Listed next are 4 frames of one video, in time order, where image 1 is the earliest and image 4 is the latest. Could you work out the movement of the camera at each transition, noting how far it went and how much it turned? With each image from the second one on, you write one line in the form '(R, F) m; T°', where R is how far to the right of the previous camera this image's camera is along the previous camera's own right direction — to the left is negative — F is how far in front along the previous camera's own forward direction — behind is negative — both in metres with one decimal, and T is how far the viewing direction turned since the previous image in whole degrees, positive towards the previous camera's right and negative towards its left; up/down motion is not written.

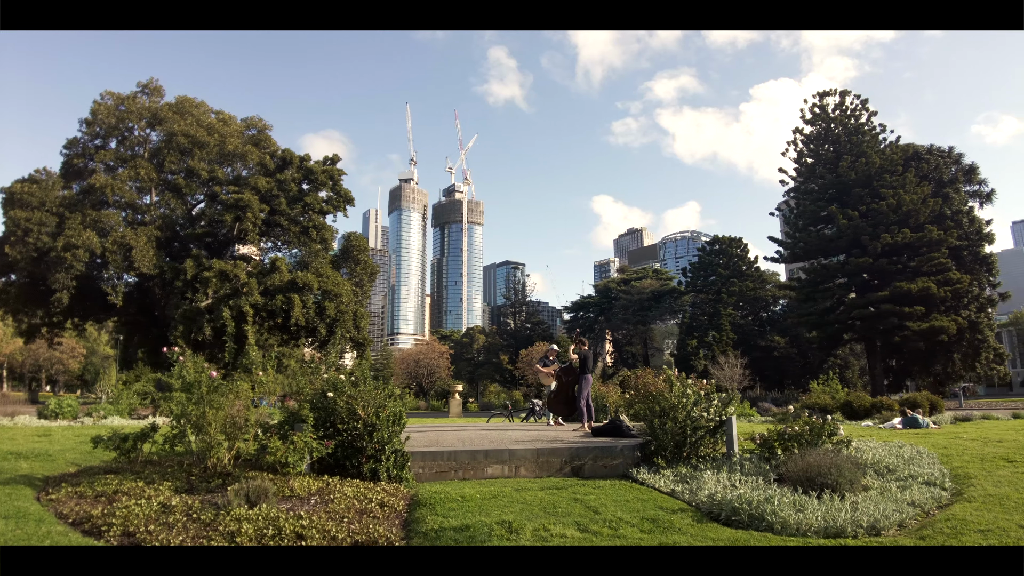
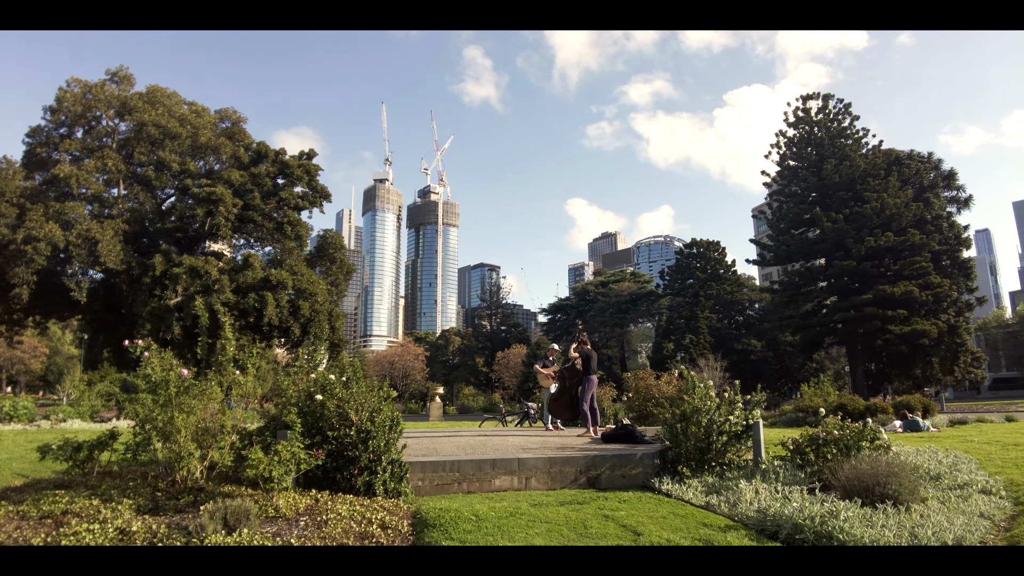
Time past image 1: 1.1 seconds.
(-0.4, +0.8) m; +2°
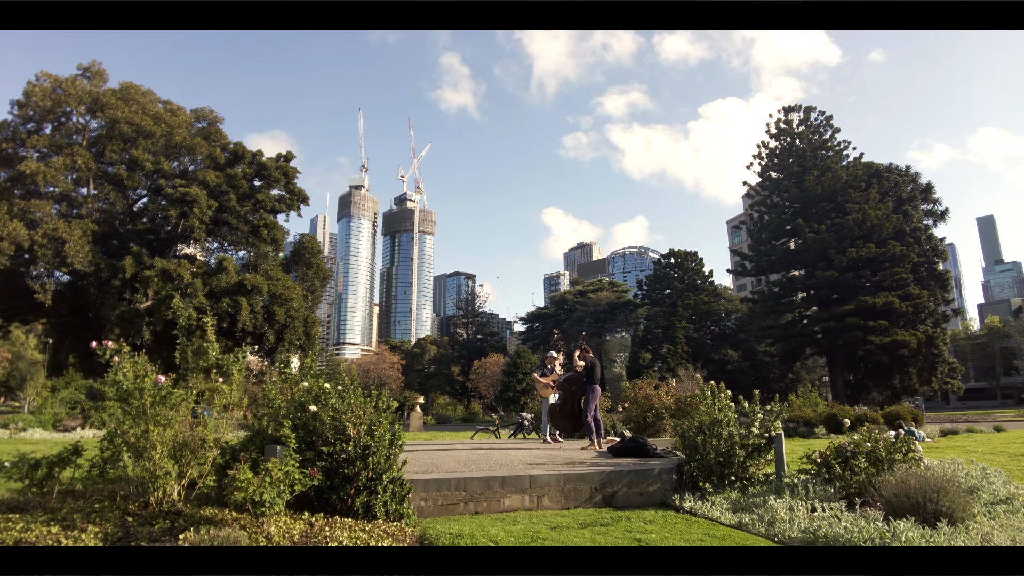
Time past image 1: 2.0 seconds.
(-0.3, +0.6) m; +2°
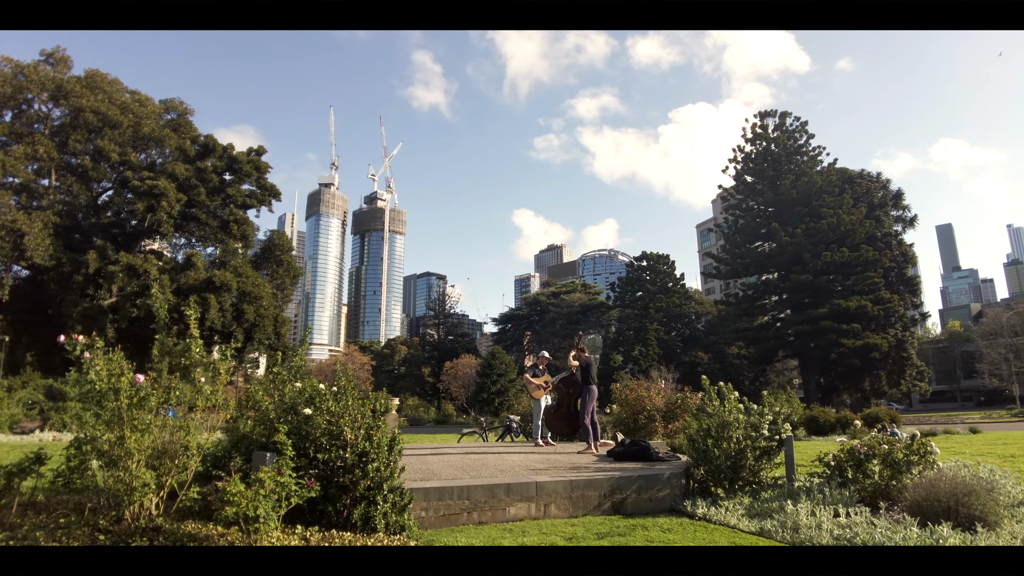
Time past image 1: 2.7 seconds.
(-0.3, +0.4) m; +2°
